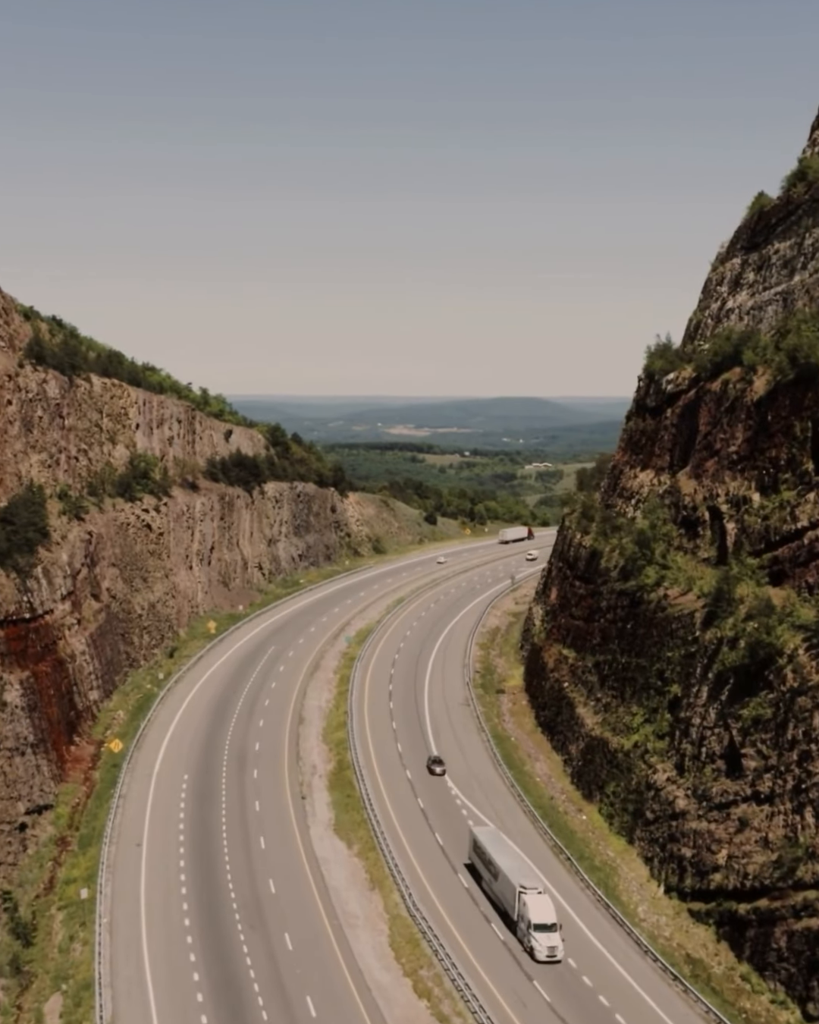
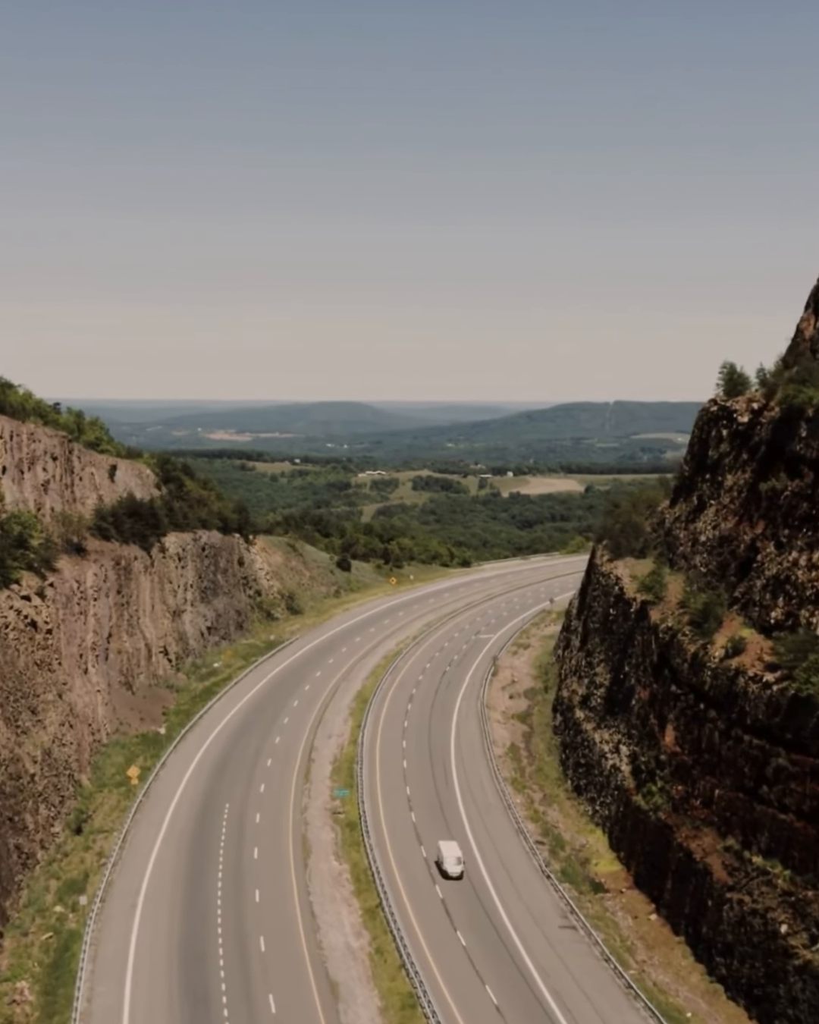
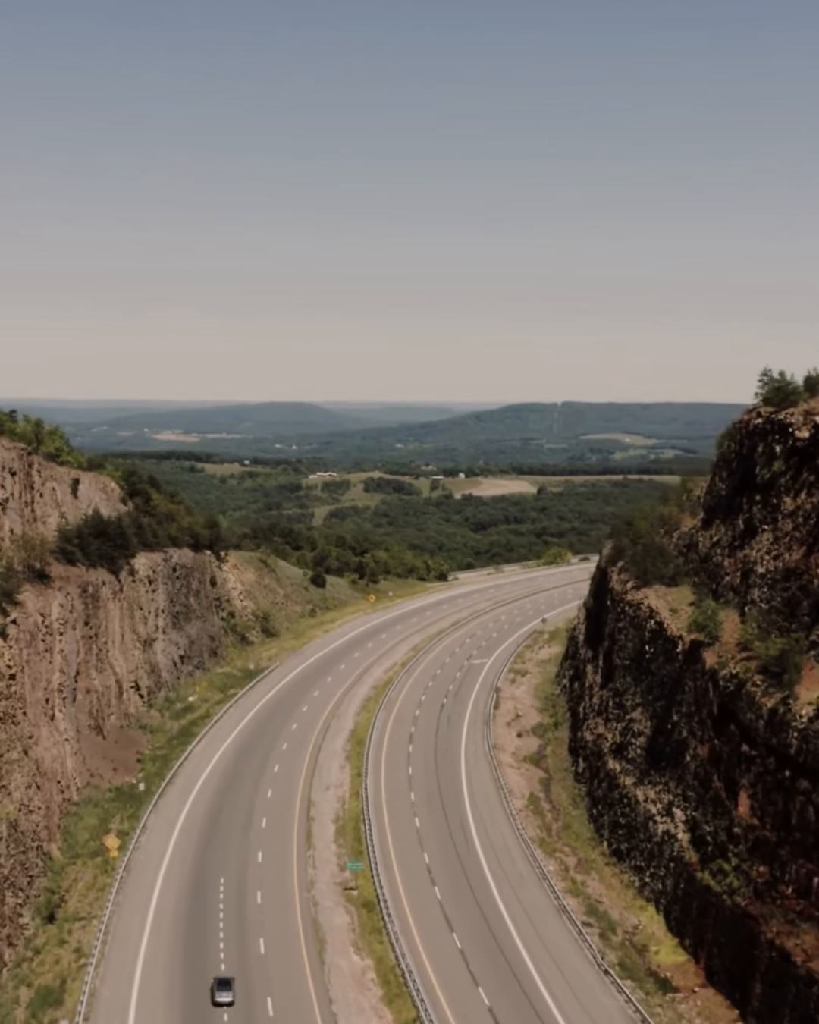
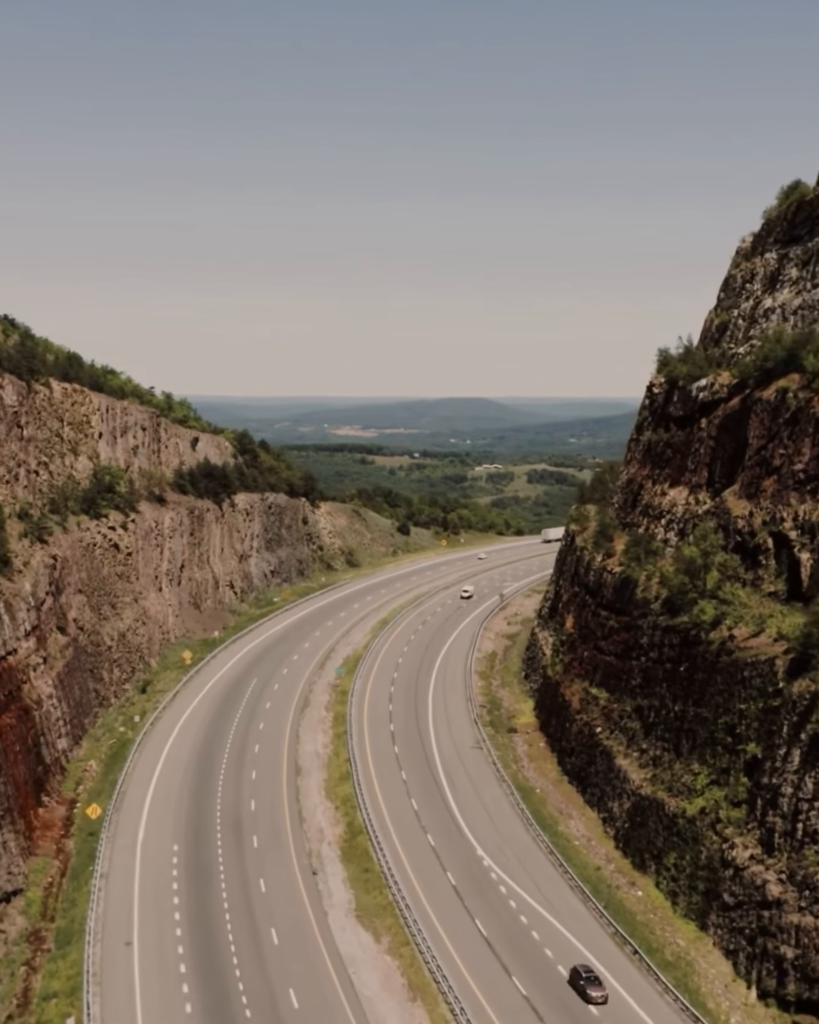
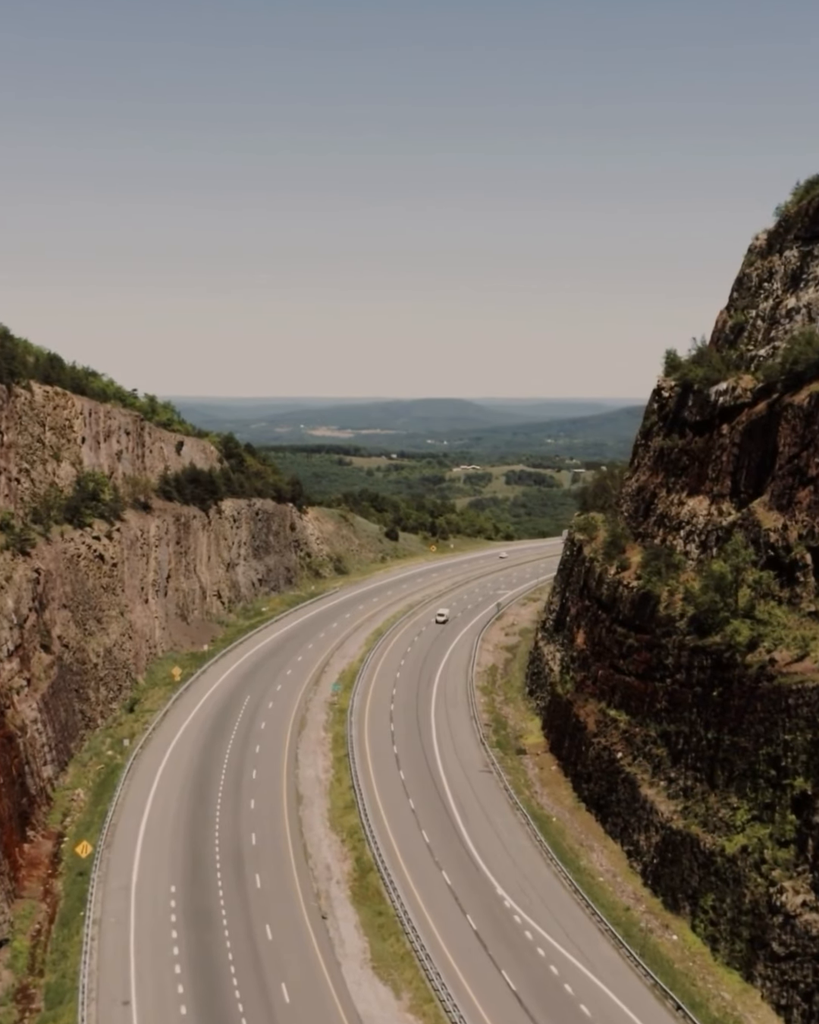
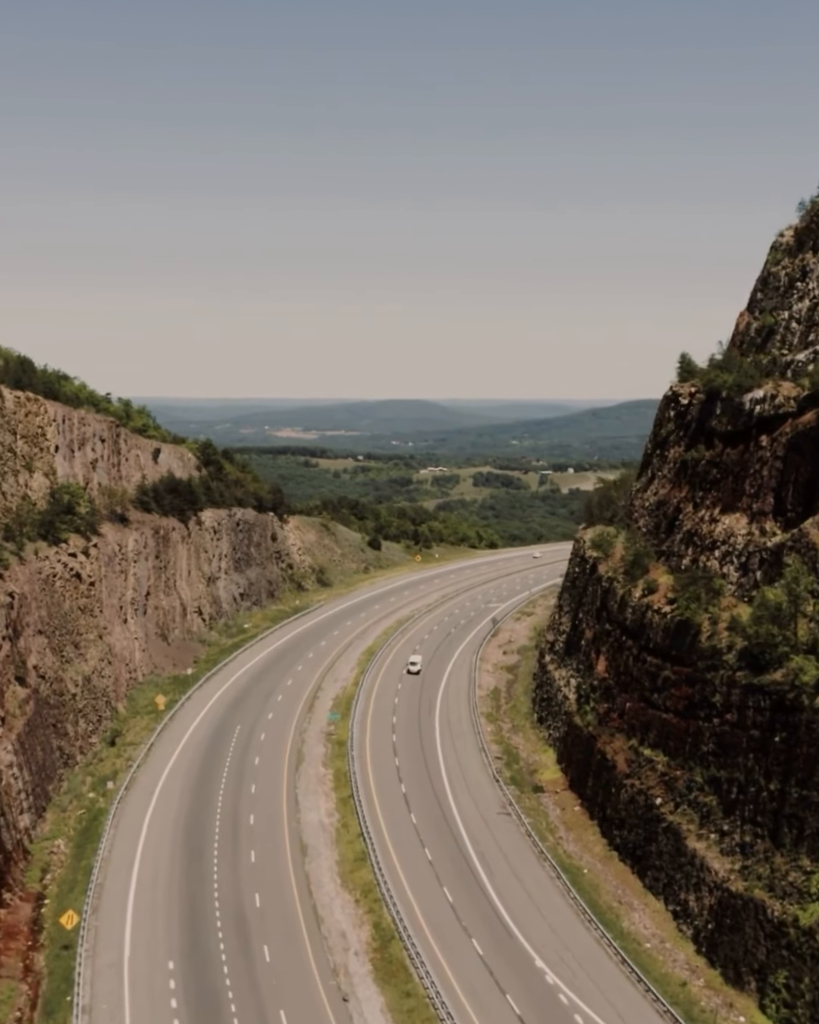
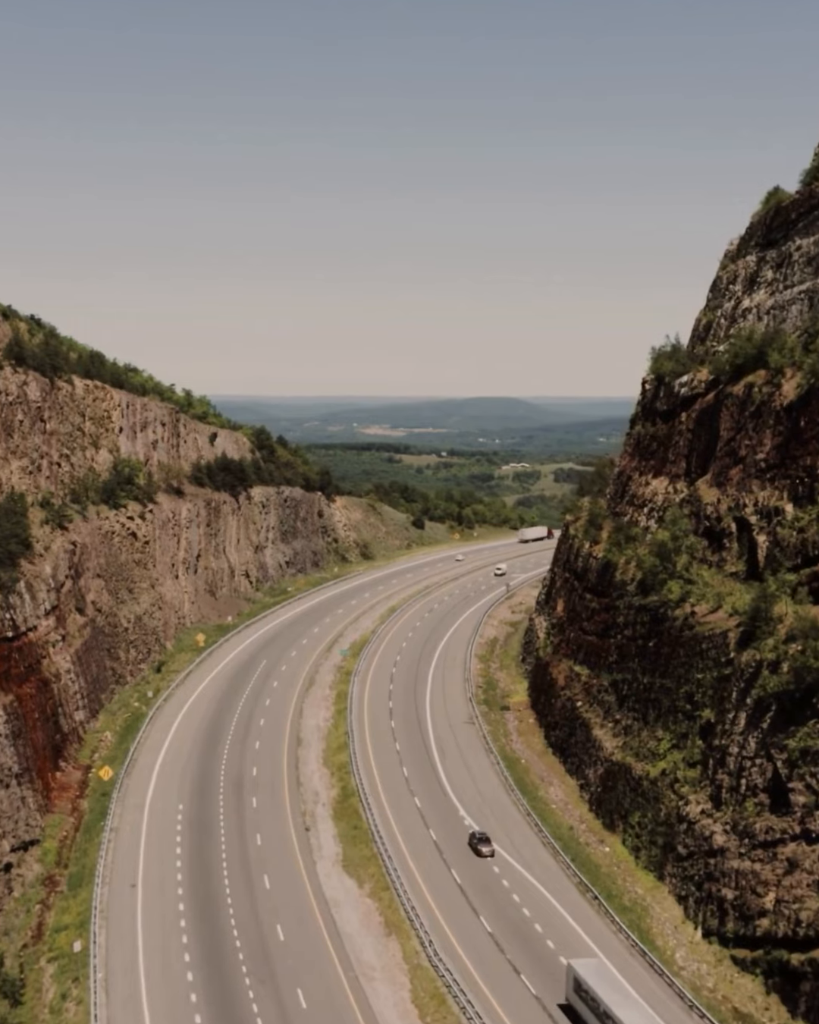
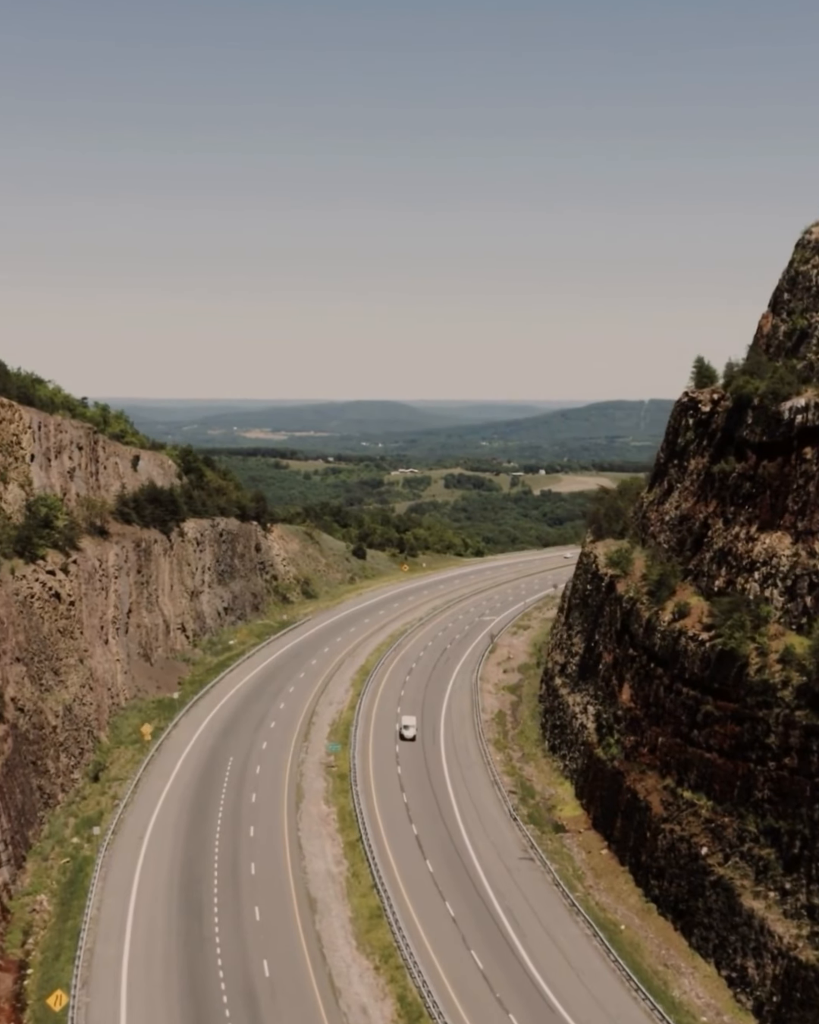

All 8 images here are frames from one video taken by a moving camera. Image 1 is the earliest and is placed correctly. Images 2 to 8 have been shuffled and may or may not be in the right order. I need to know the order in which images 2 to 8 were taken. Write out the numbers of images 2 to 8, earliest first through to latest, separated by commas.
7, 4, 5, 6, 8, 2, 3
